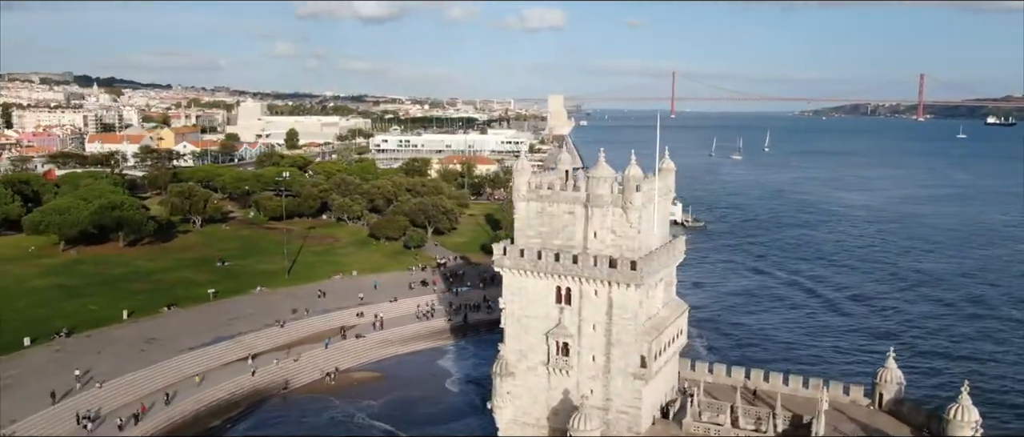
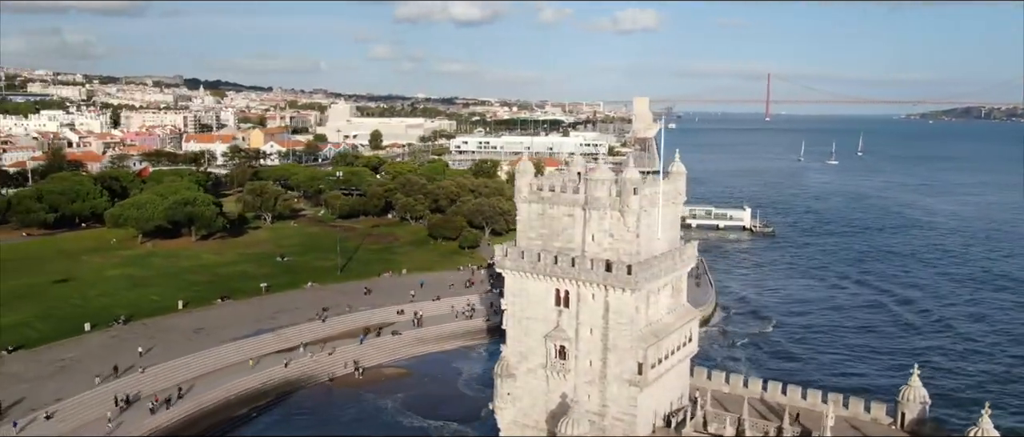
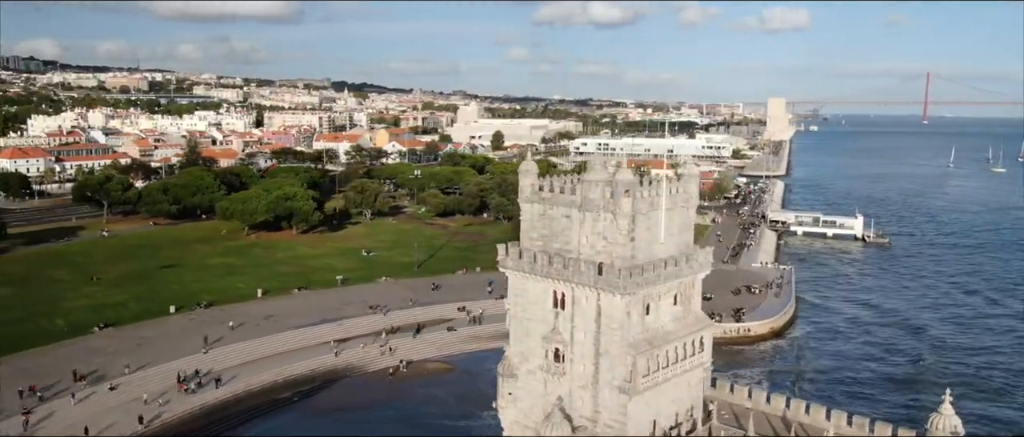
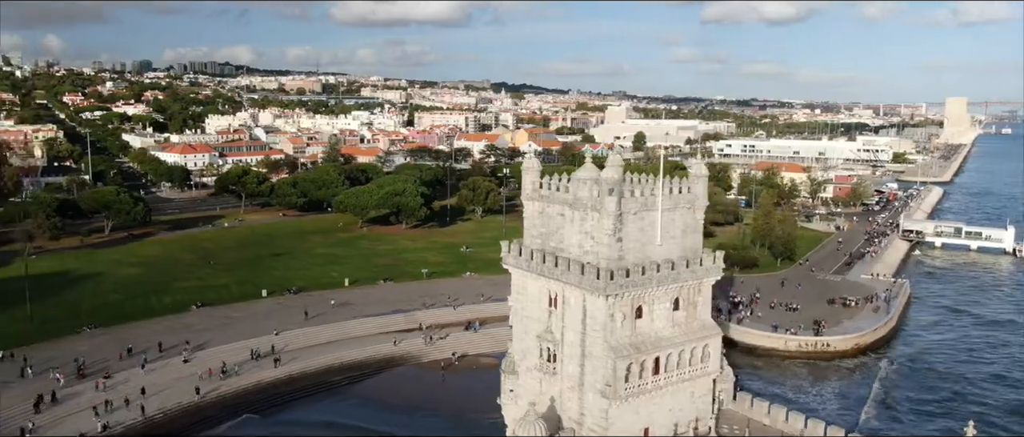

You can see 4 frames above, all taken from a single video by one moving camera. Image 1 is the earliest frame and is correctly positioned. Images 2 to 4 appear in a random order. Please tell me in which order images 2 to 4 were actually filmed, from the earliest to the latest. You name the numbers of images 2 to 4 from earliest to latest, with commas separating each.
2, 3, 4
